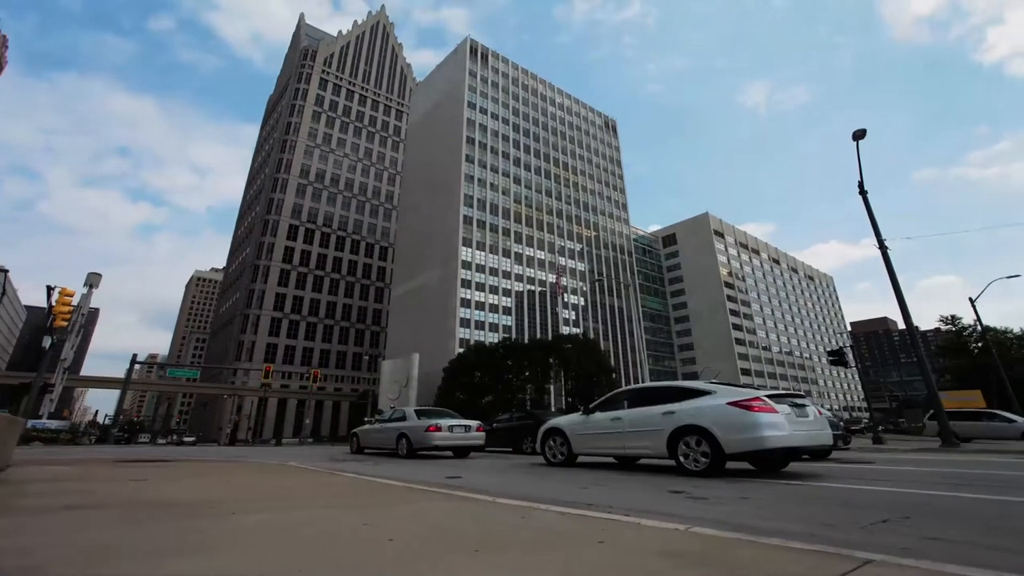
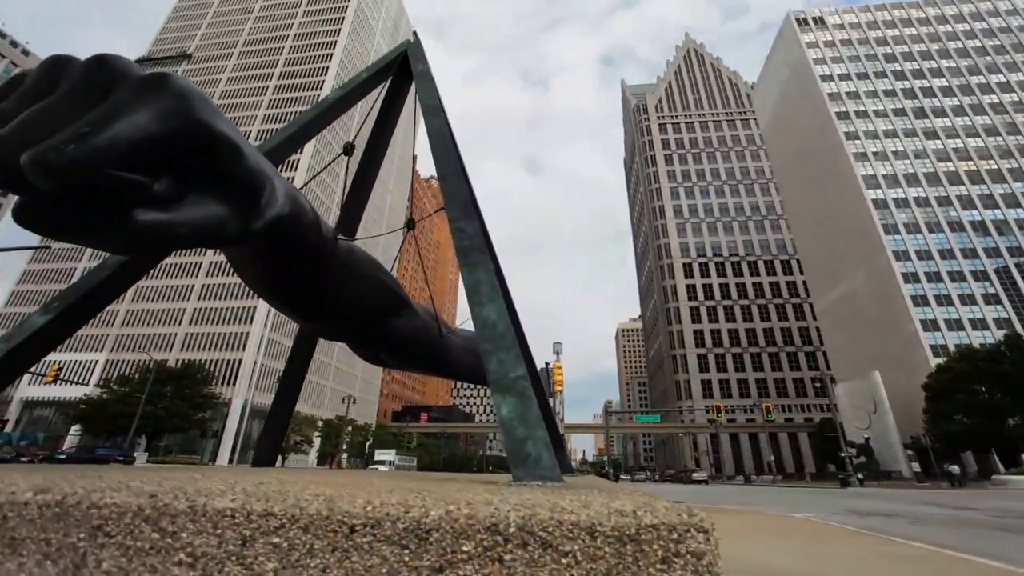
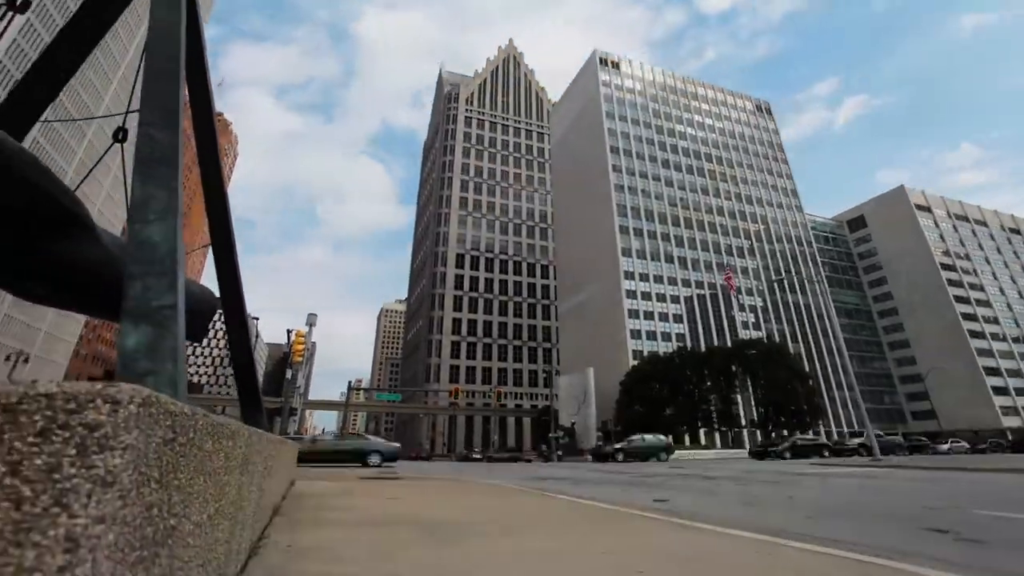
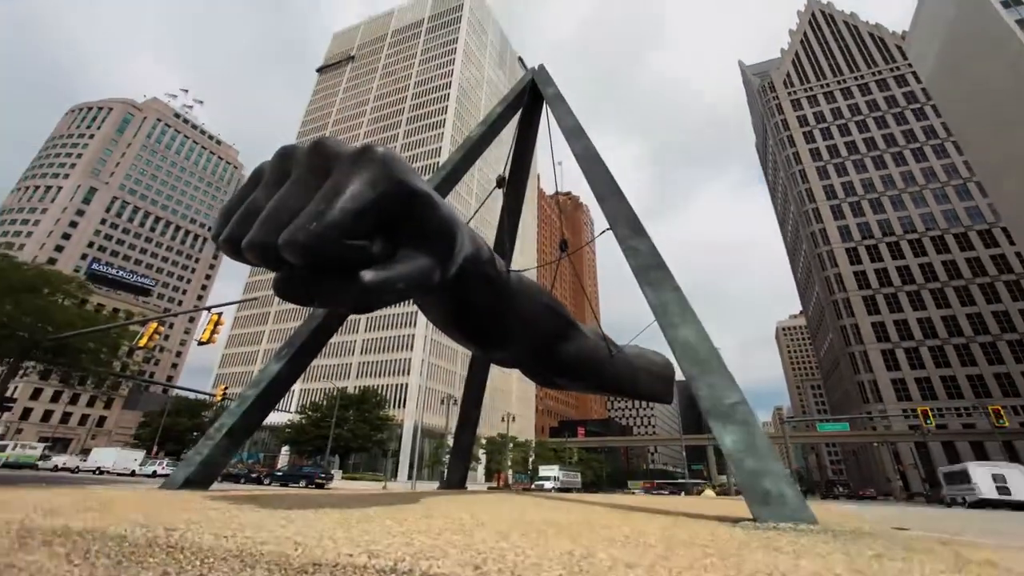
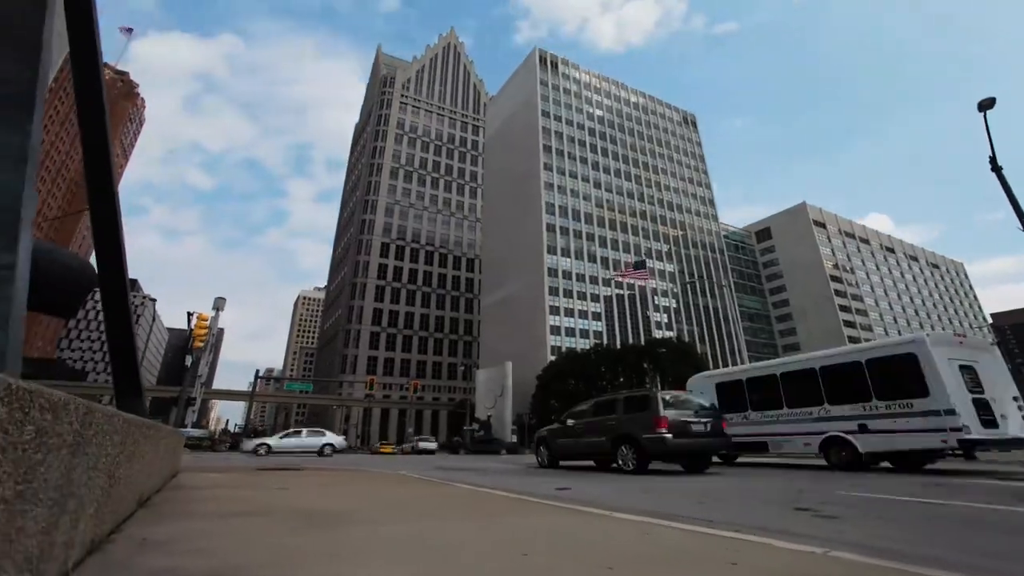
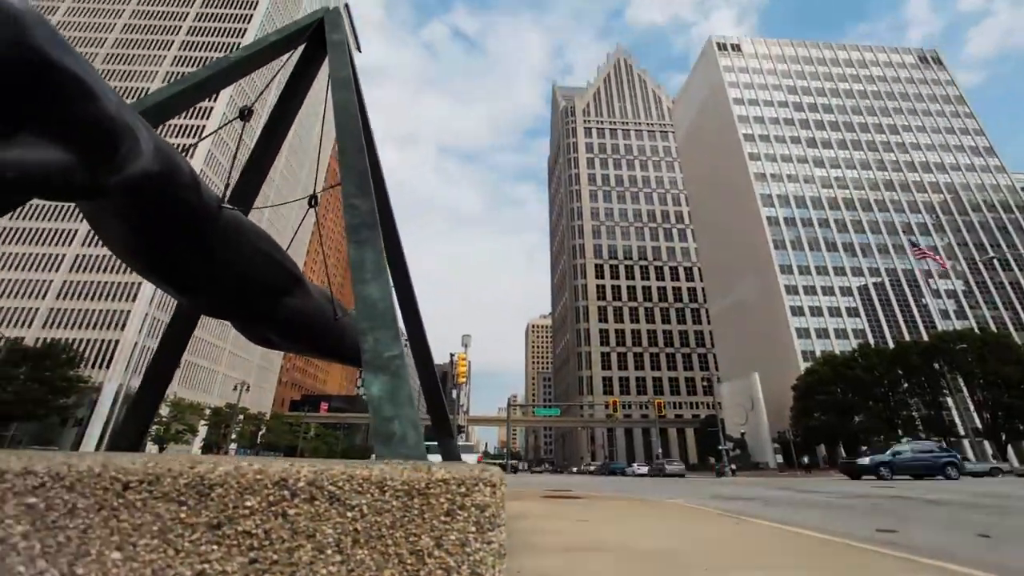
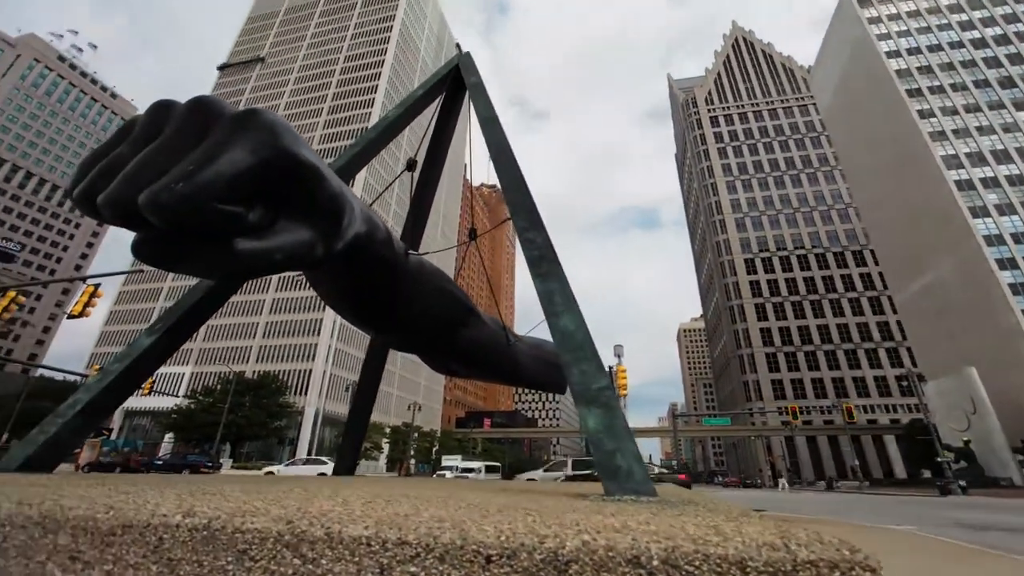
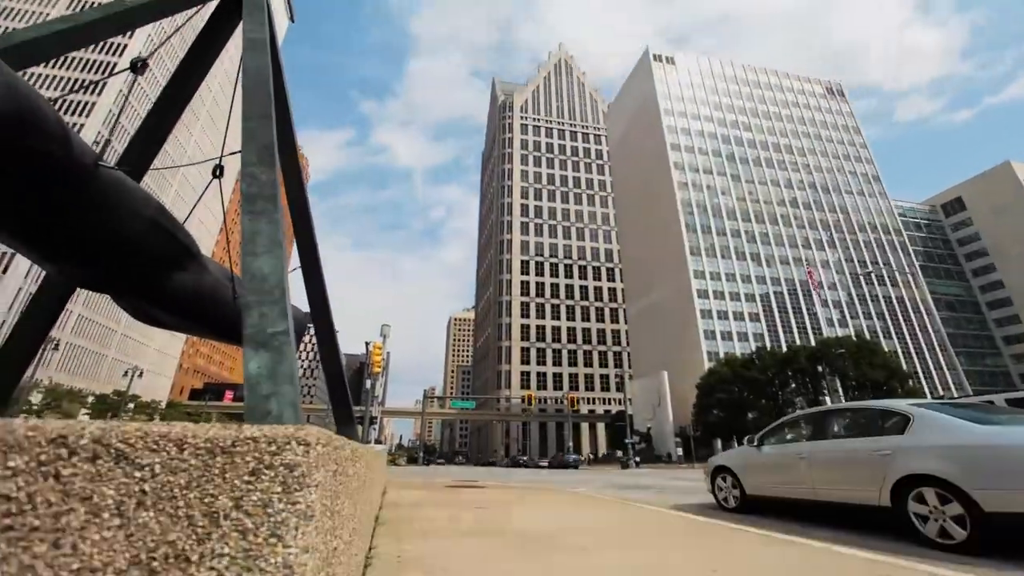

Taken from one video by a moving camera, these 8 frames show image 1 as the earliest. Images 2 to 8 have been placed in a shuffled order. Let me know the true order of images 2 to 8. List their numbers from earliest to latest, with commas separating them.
5, 3, 8, 6, 2, 7, 4
